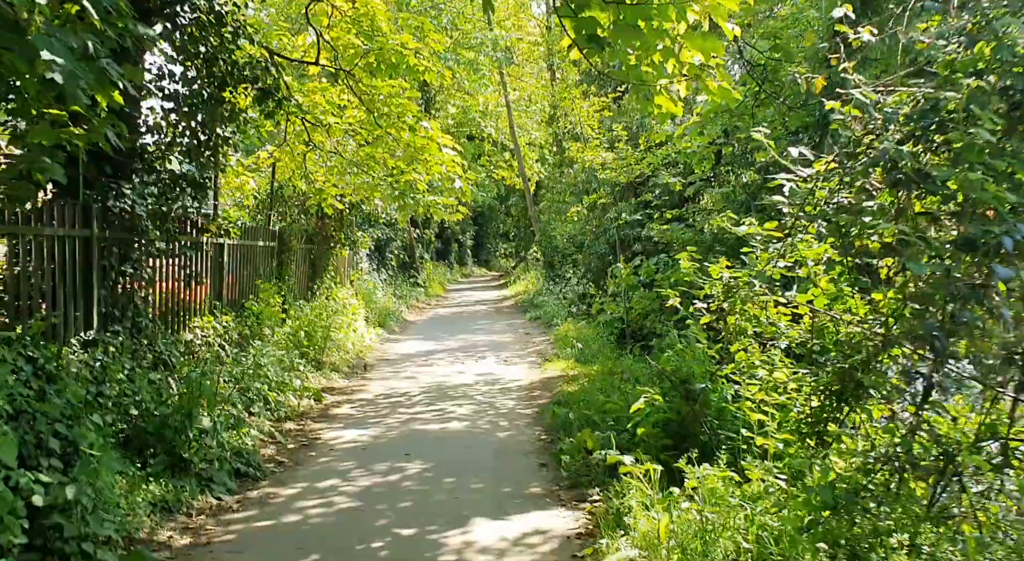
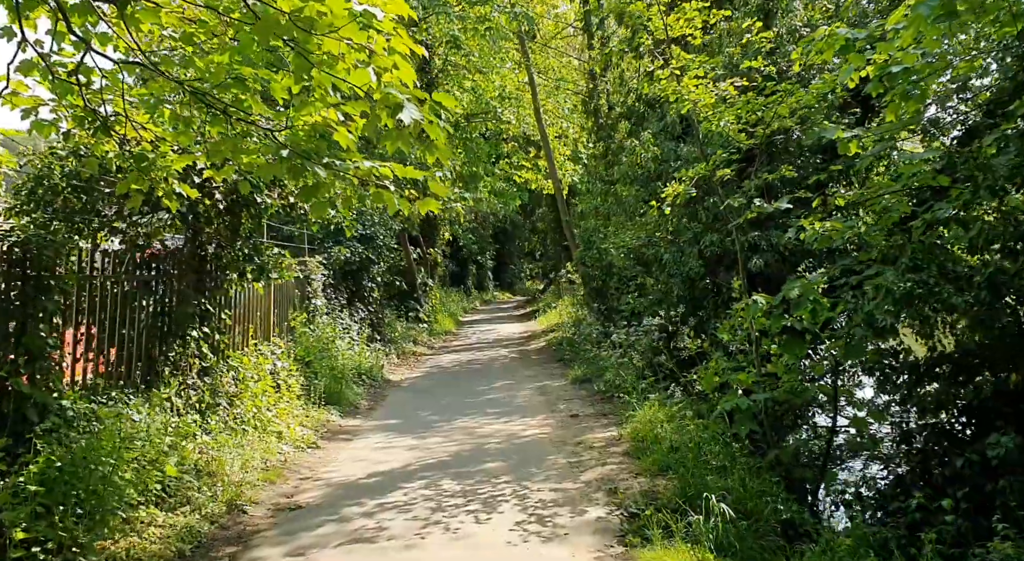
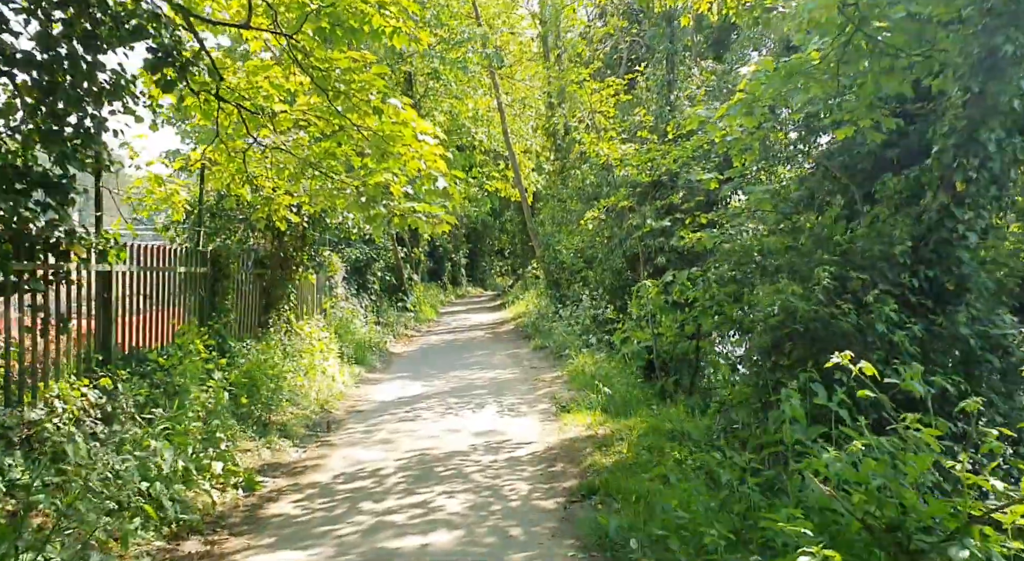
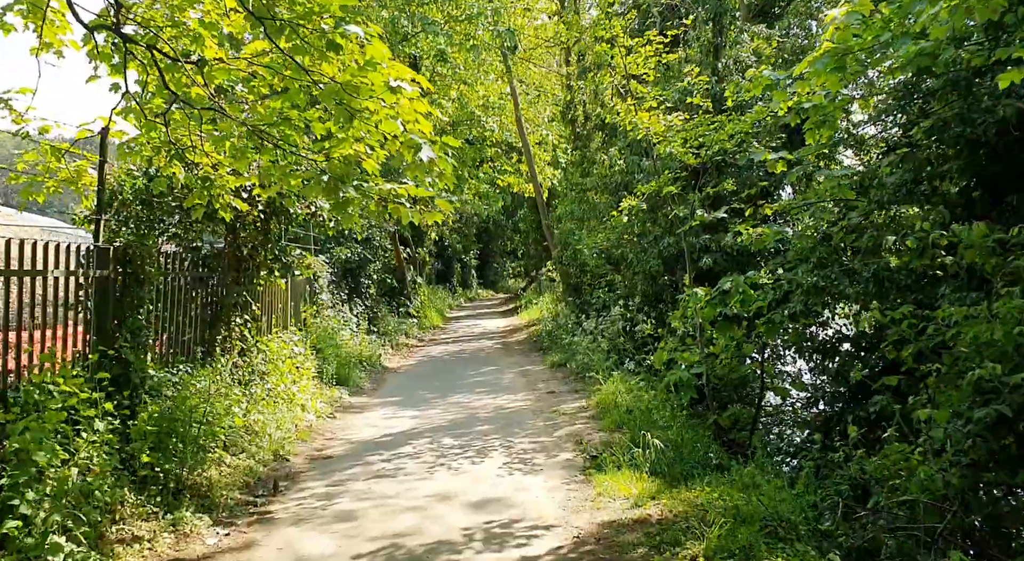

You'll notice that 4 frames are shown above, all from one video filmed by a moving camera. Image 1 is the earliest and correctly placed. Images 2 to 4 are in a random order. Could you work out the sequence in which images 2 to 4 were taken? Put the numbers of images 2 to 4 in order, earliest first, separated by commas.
3, 4, 2
